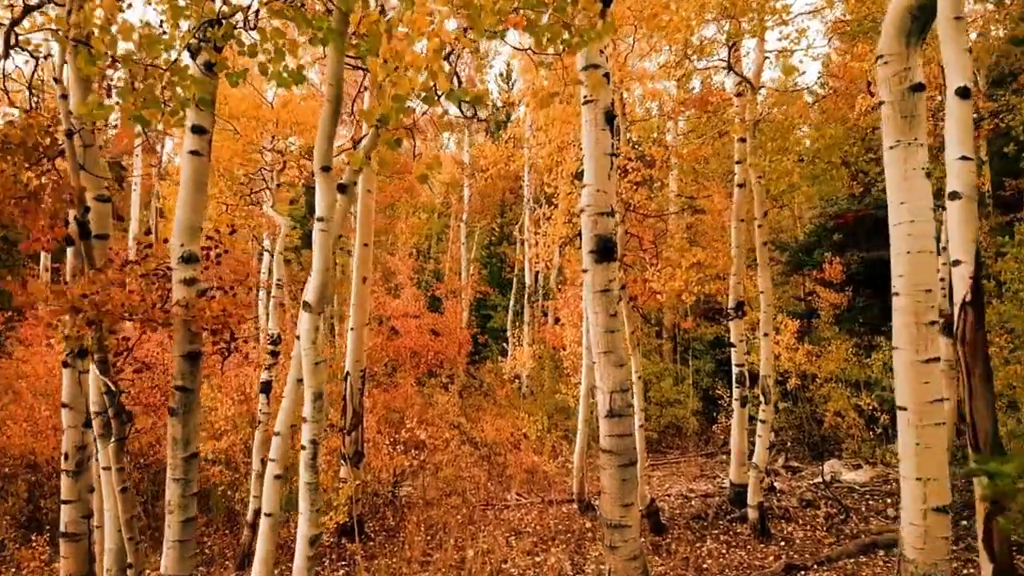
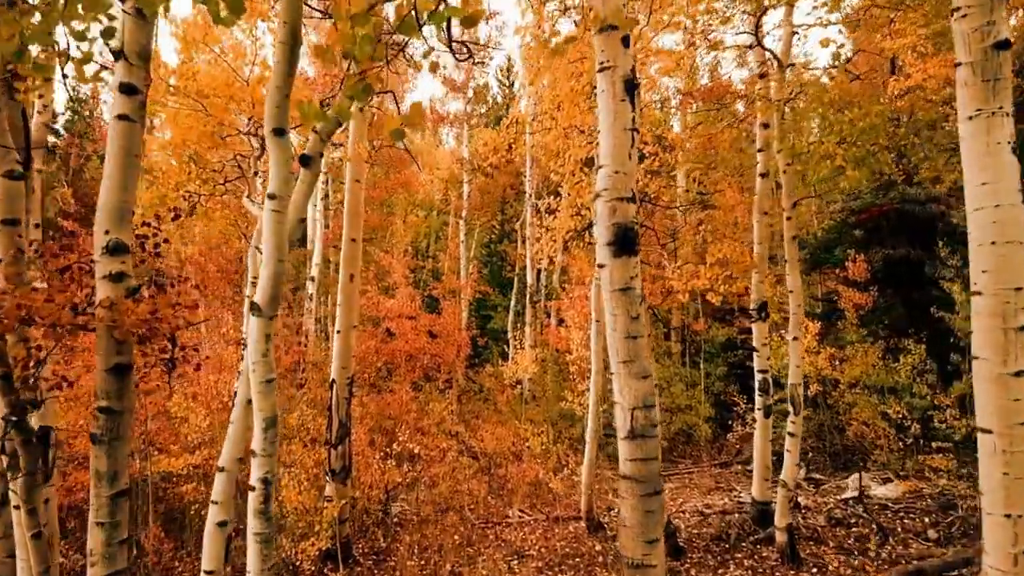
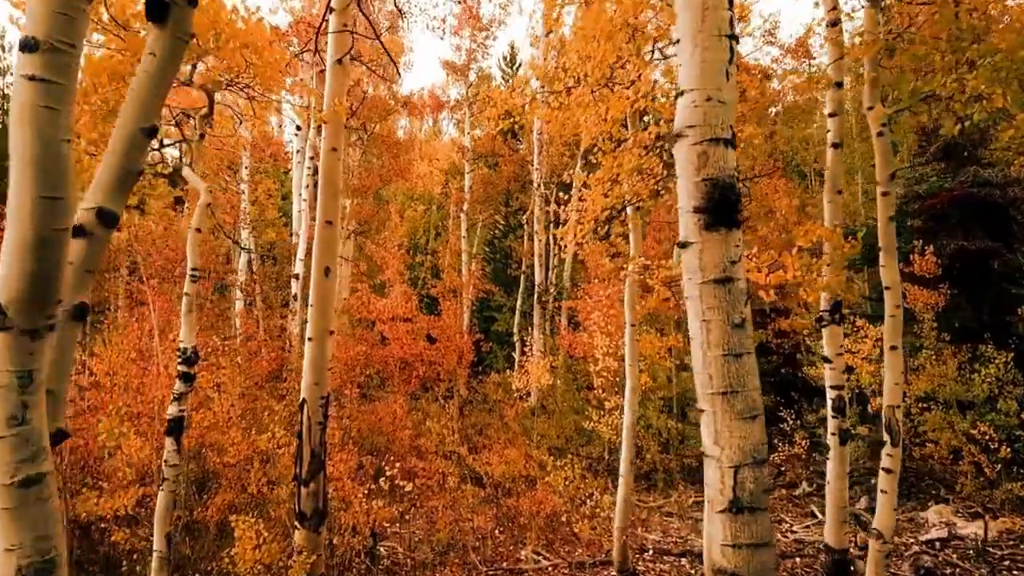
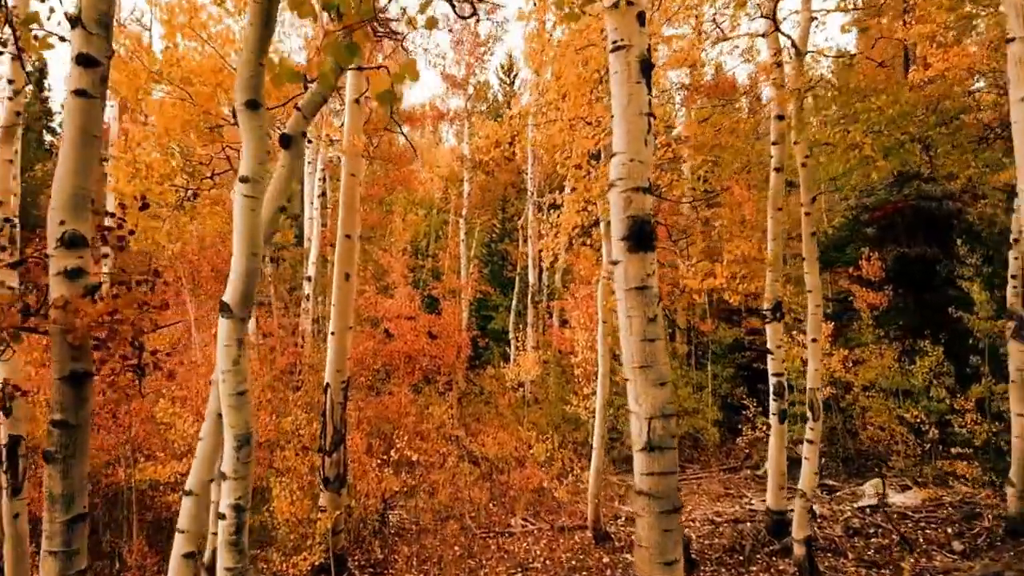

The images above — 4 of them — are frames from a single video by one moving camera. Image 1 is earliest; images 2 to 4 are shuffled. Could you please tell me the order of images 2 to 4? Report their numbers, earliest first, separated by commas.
2, 4, 3
